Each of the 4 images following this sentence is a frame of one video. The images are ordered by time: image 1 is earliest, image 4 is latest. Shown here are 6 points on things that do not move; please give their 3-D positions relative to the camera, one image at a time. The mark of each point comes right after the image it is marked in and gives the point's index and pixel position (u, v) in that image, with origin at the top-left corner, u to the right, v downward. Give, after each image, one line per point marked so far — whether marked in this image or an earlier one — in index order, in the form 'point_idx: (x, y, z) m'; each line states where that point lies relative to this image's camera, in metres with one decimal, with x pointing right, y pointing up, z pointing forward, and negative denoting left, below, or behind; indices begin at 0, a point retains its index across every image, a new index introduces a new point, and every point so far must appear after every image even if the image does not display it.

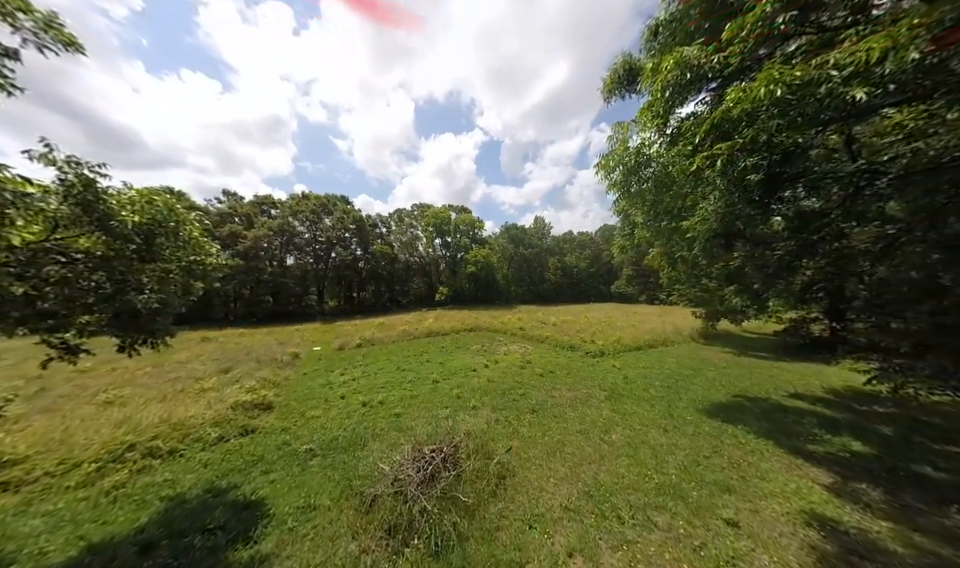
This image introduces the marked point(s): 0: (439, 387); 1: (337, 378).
0: (-1.7, -4.3, +10.7) m
1: (-7.1, -4.6, +12.8) m
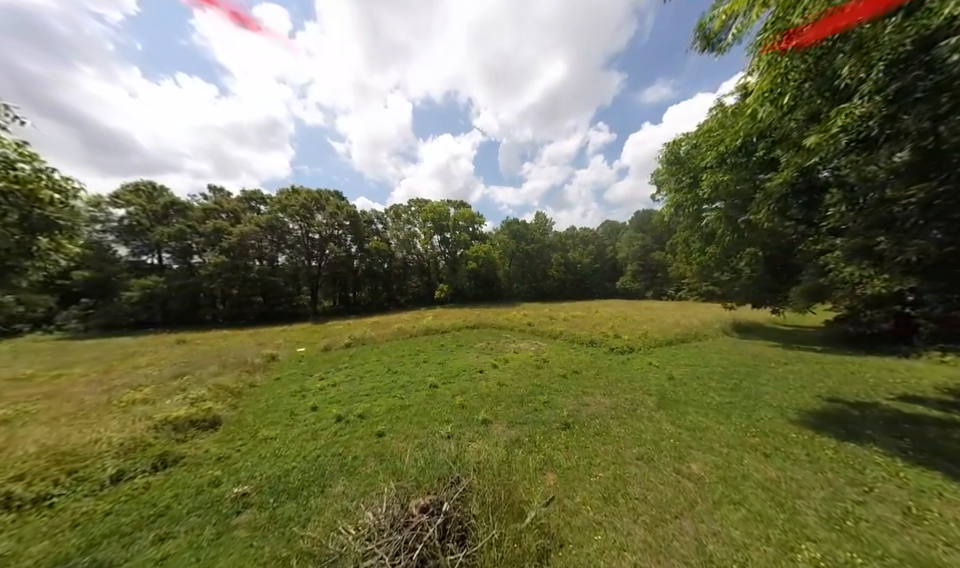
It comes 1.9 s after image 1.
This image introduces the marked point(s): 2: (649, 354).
0: (-1.4, -3.6, +8.4) m
1: (-6.7, -4.0, +10.6) m
2: (+7.7, -3.2, +11.9) m
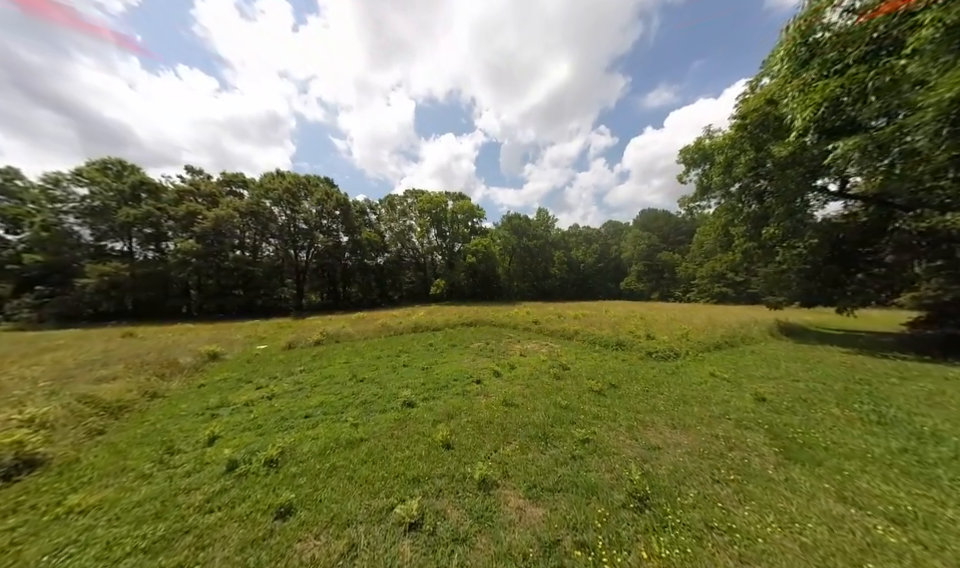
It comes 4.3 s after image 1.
0: (-1.4, -2.8, +5.4) m
1: (-6.8, -3.2, +7.5) m
2: (+7.6, -2.7, +8.9) m
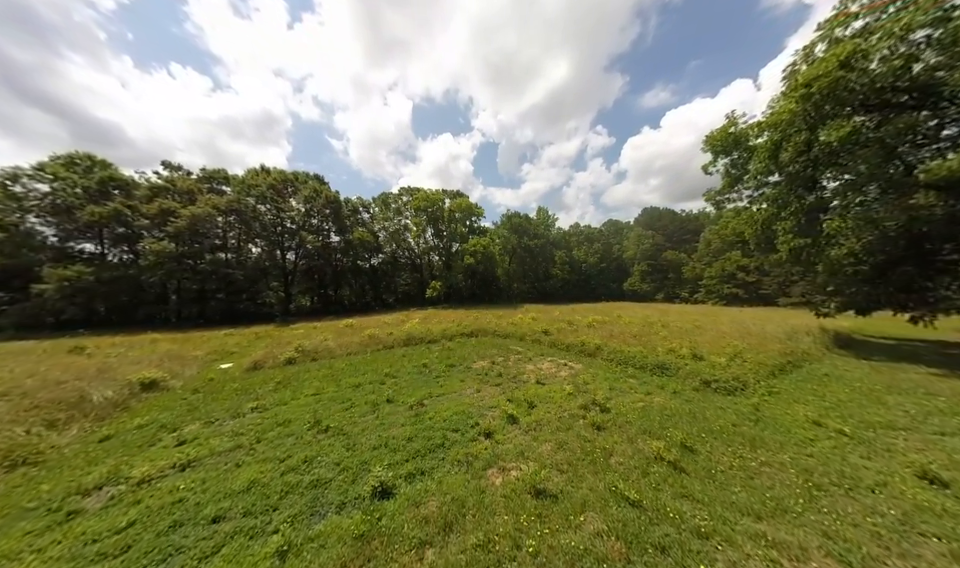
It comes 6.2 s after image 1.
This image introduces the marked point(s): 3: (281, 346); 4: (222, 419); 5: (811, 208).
0: (-1.2, -3.1, +3.1) m
1: (-6.6, -3.5, +5.2) m
2: (+7.8, -2.9, +6.7) m
3: (-10.5, -3.3, +13.9) m
4: (-6.8, -3.5, +6.9) m
5: (+15.3, +3.5, +12.1) m
